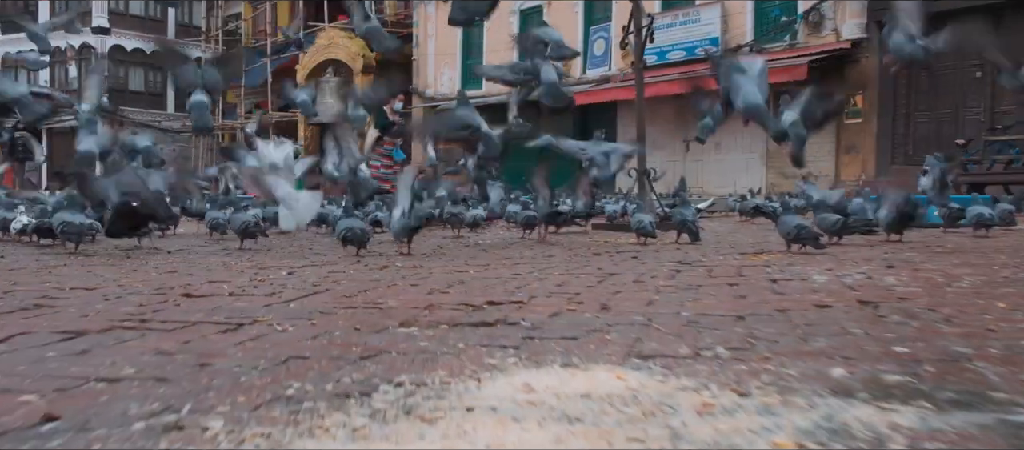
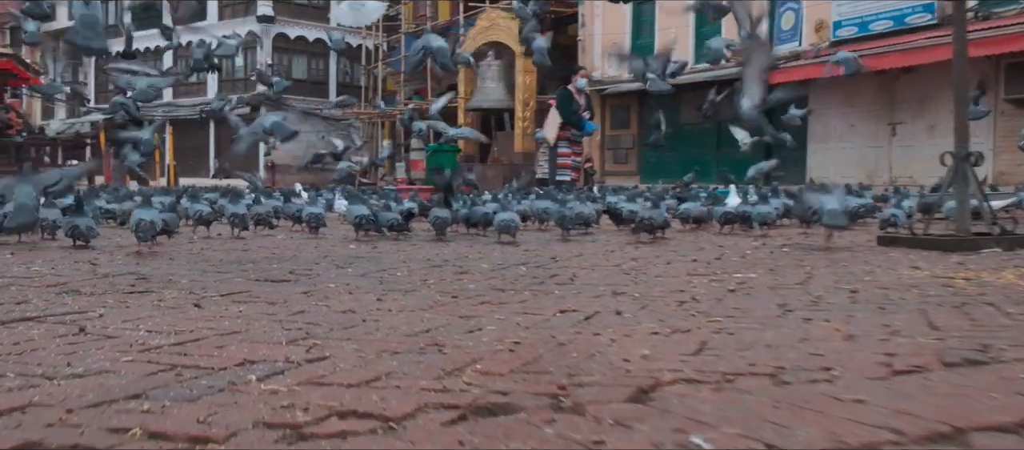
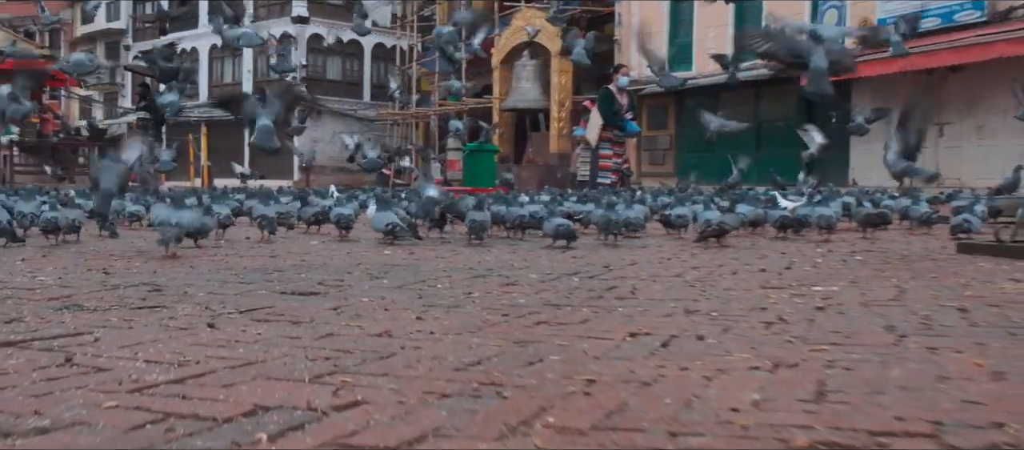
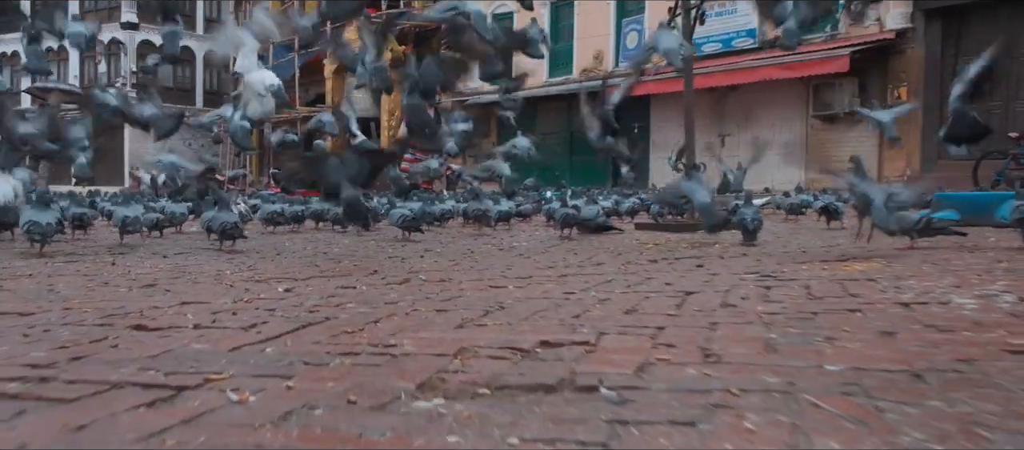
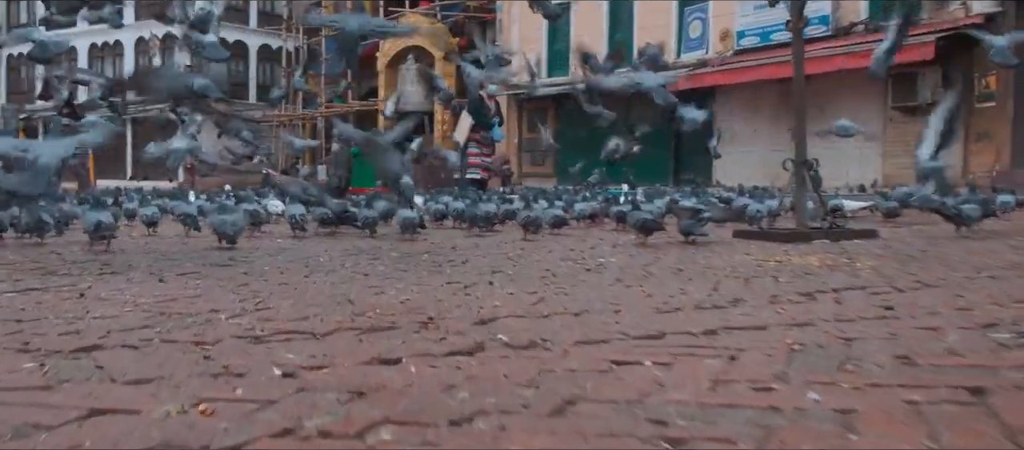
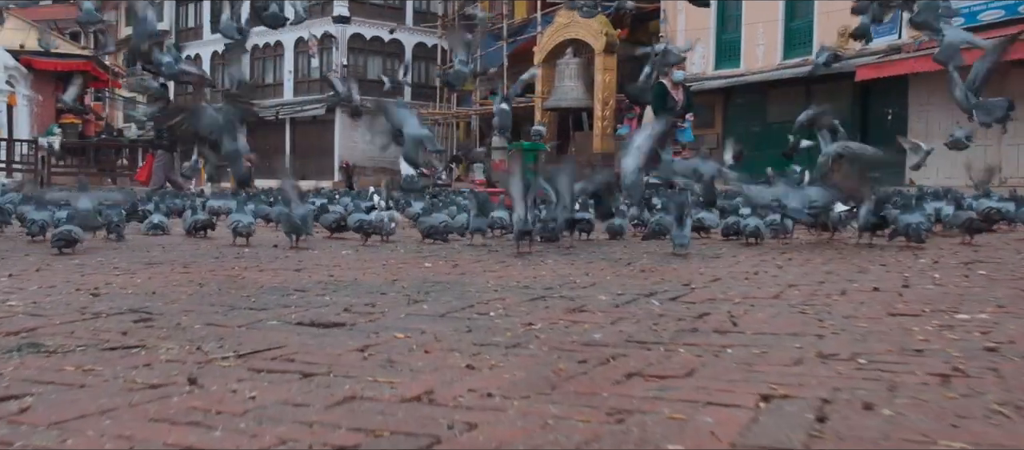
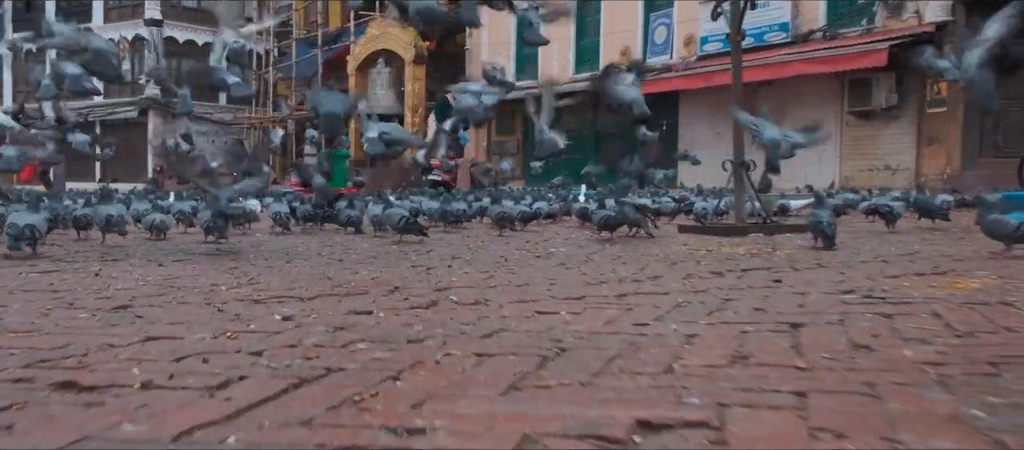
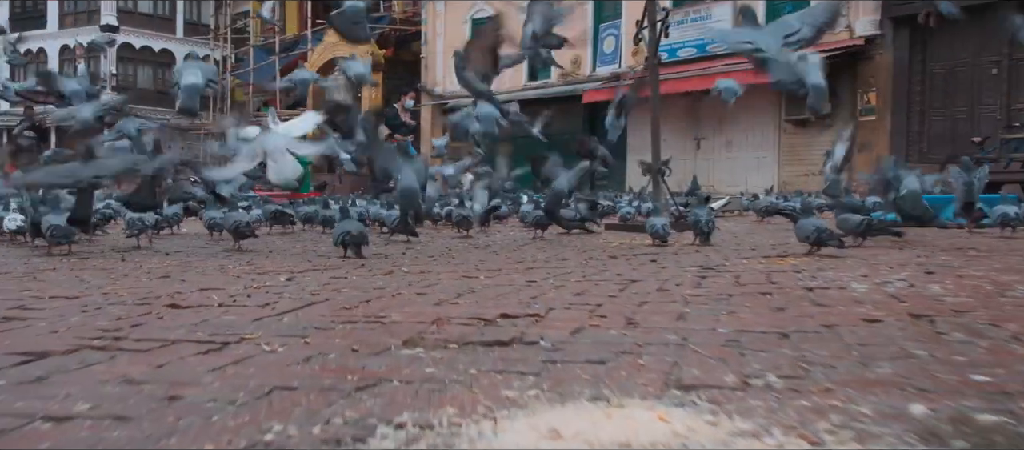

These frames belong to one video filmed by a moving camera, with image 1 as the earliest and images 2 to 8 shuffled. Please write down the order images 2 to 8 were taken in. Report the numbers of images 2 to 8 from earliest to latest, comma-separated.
8, 4, 7, 5, 2, 3, 6
